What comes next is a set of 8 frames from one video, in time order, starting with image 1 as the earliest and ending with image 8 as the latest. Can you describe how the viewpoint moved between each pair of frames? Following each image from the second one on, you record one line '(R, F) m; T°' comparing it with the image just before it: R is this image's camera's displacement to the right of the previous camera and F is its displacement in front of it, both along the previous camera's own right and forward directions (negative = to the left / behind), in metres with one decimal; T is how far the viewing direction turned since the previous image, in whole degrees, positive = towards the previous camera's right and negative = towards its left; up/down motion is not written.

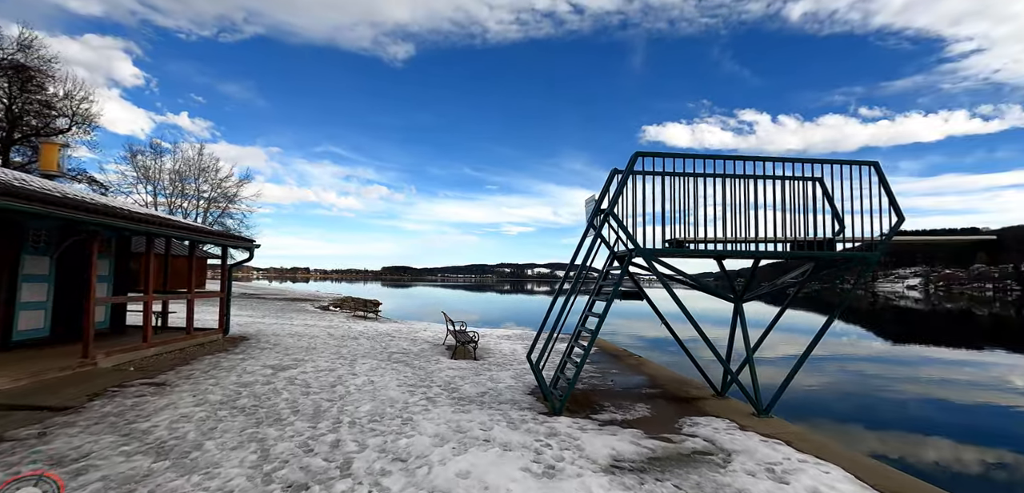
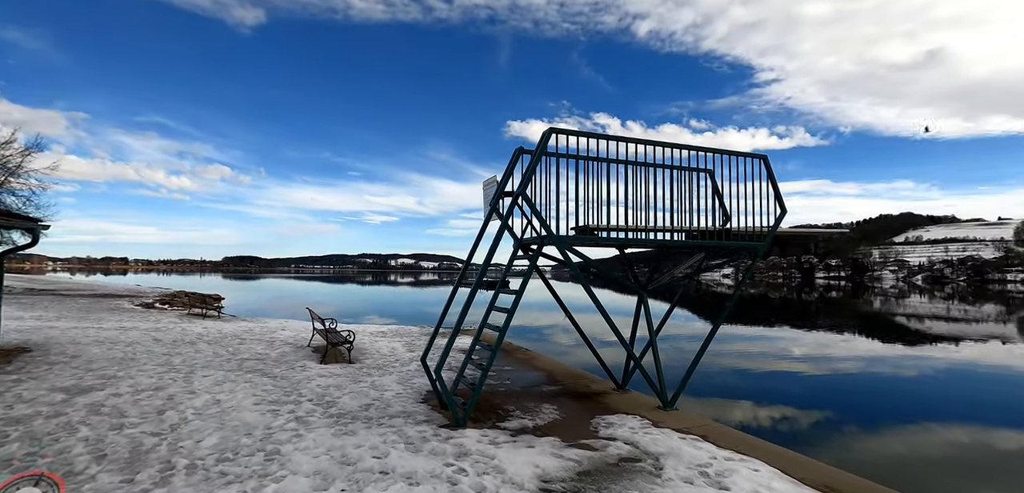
(-0.2, +0.5) m; +16°
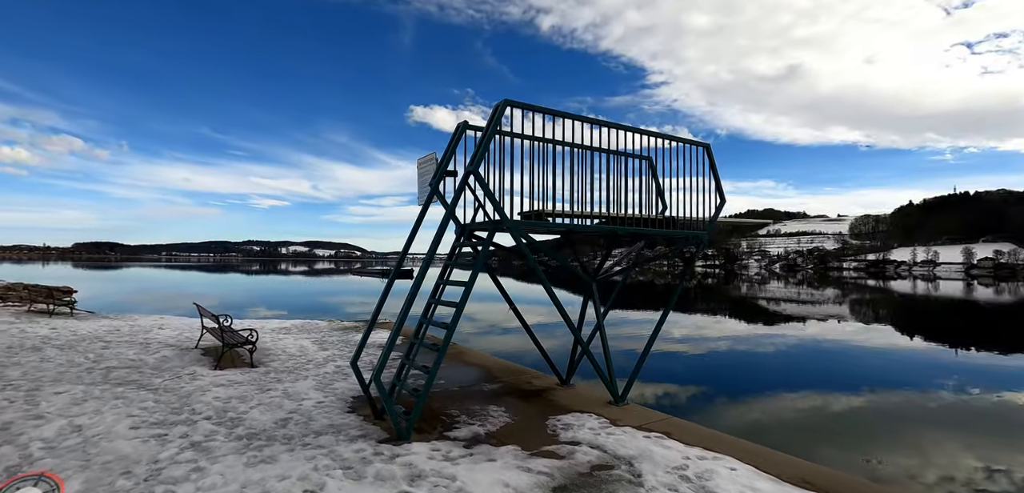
(-0.3, +0.4) m; +11°
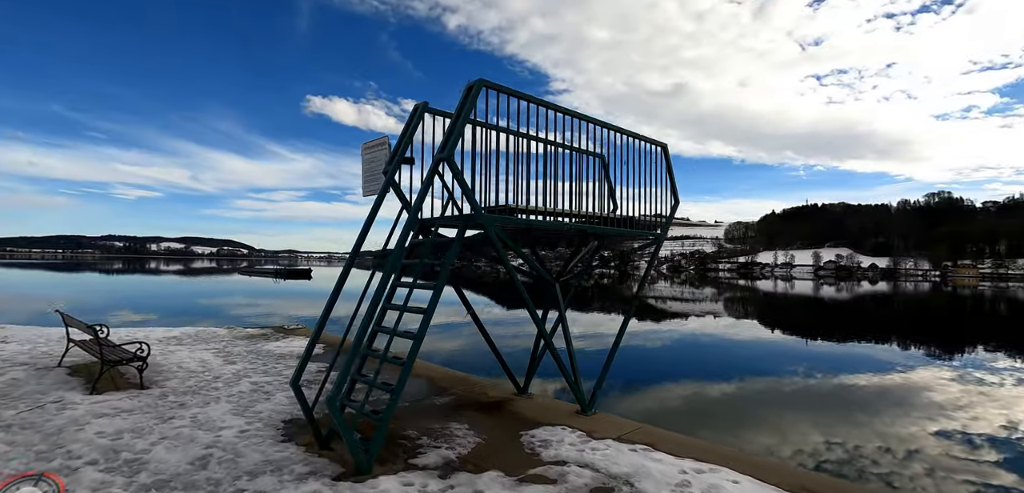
(-0.4, +0.3) m; +11°
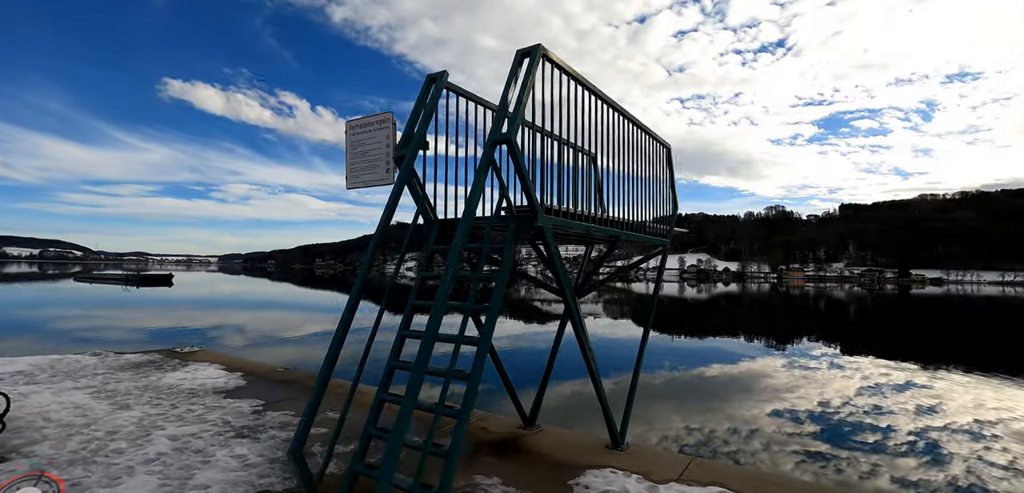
(-0.5, +0.2) m; +13°
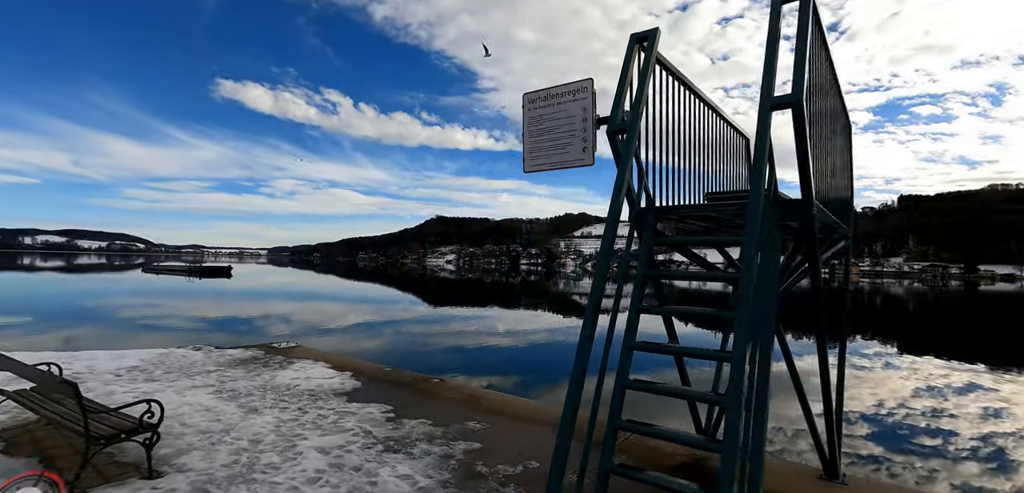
(-1.2, +0.5) m; -5°
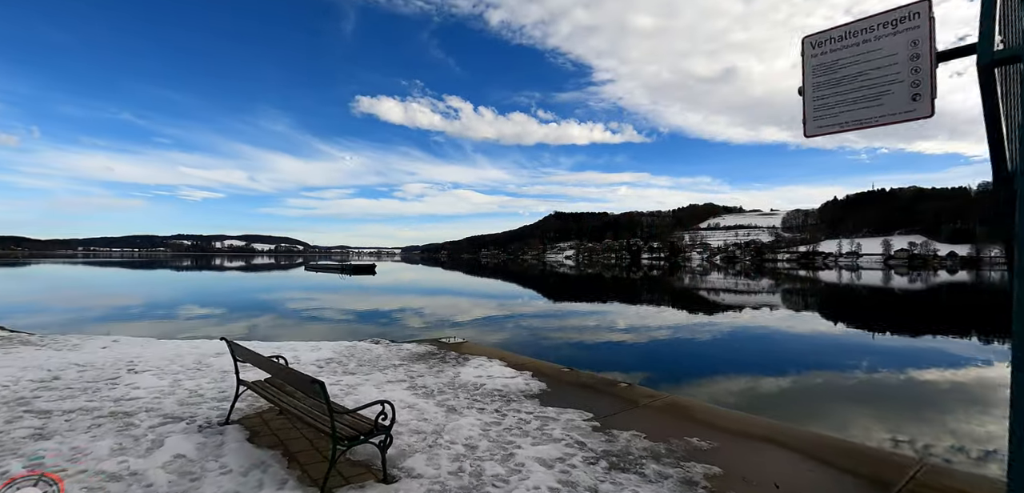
(-1.0, +0.6) m; -14°
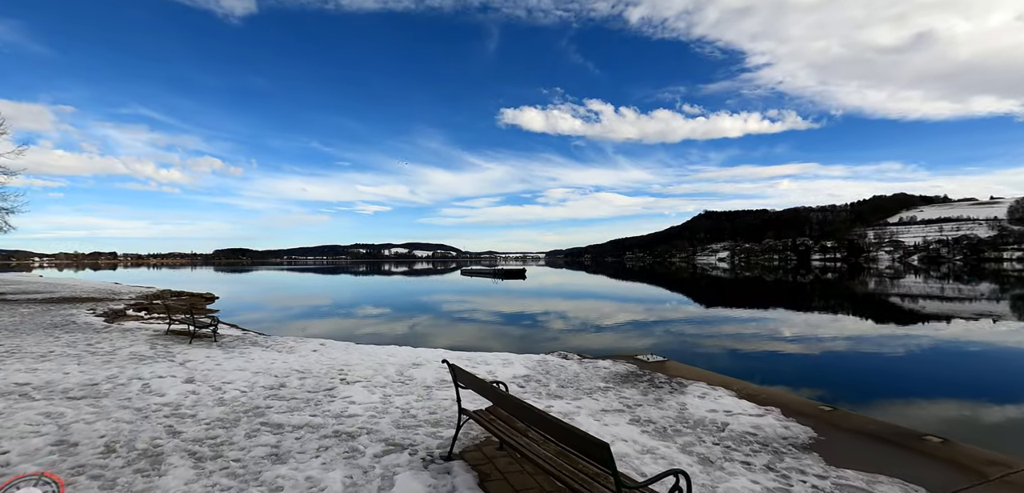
(-1.0, +0.9) m; -17°
